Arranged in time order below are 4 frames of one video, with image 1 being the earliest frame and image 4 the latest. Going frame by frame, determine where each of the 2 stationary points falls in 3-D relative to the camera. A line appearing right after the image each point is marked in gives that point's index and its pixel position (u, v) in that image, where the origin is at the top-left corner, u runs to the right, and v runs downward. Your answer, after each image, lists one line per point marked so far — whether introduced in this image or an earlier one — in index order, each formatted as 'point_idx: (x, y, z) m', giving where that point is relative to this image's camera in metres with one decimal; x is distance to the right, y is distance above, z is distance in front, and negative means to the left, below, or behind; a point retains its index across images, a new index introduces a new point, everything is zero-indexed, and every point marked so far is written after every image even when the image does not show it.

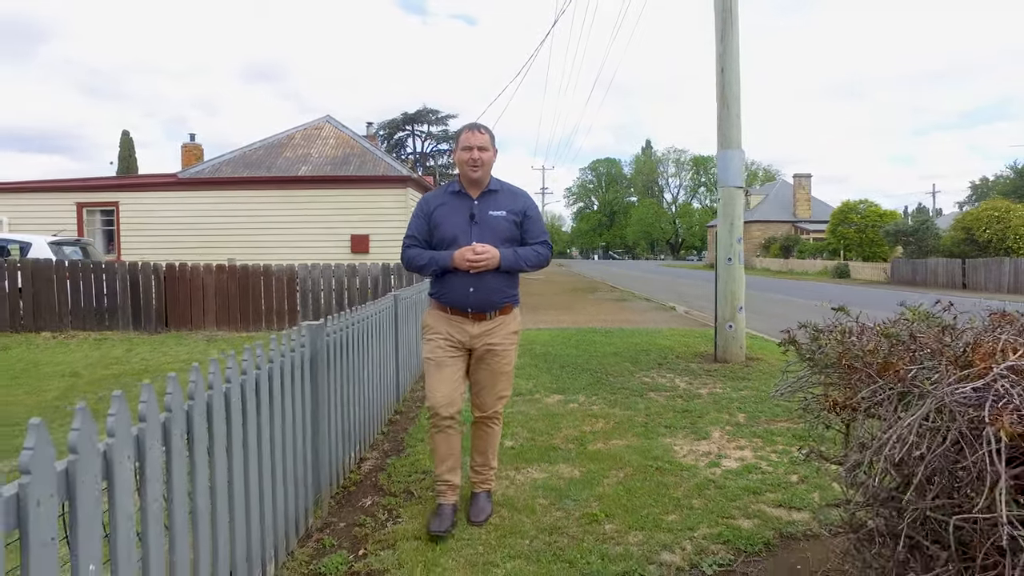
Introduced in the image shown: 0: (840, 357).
0: (+1.0, -0.2, +1.8) m
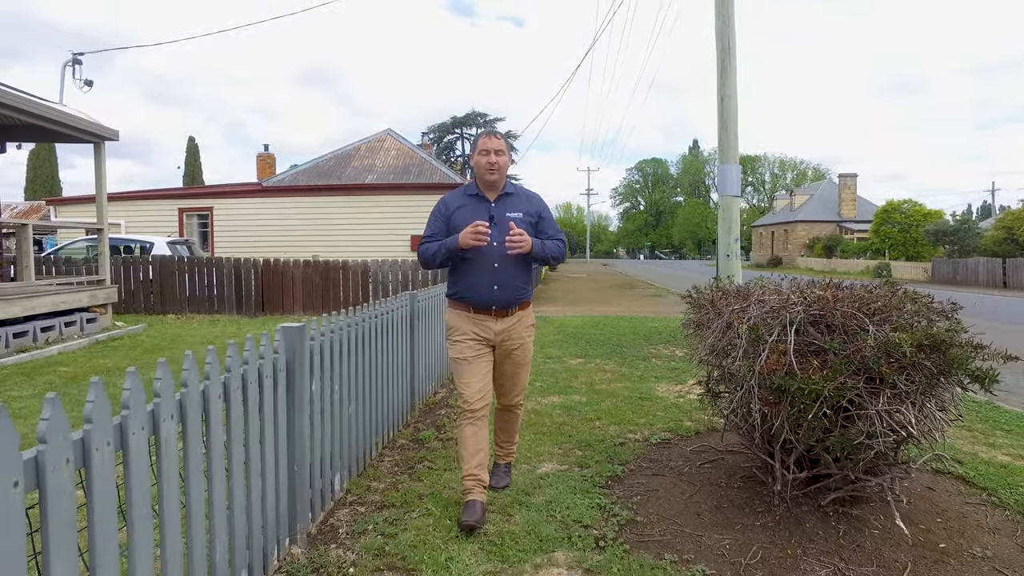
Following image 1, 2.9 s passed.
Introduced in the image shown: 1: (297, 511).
0: (+1.1, -0.1, +3.5) m
1: (-1.0, -1.0, +2.9) m
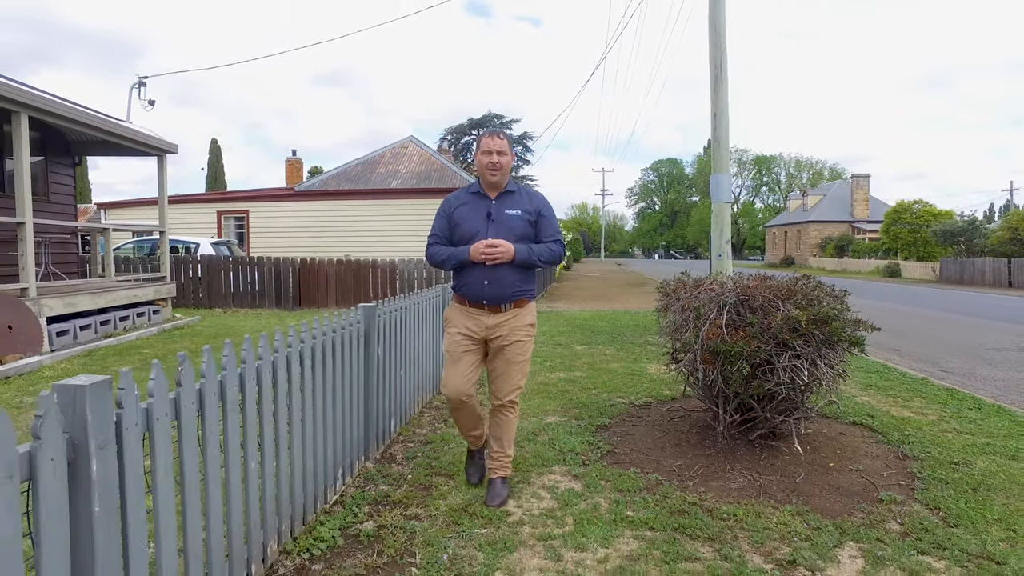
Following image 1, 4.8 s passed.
0: (+1.1, 0.0, +4.6) m
1: (-0.9, -0.9, +4.0) m
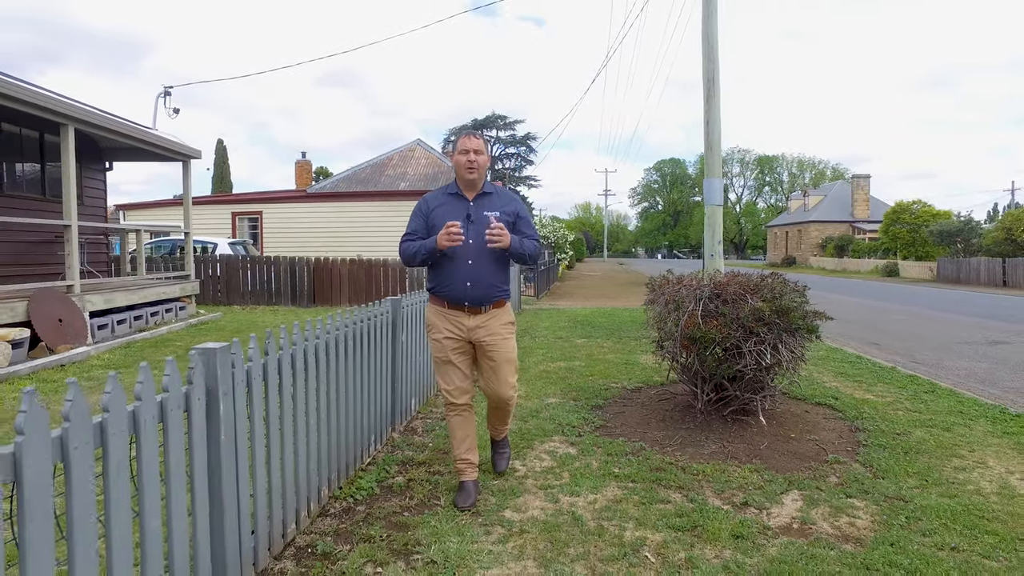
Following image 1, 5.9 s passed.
0: (+1.2, 0.0, +5.2) m
1: (-0.8, -0.9, +4.6) m
